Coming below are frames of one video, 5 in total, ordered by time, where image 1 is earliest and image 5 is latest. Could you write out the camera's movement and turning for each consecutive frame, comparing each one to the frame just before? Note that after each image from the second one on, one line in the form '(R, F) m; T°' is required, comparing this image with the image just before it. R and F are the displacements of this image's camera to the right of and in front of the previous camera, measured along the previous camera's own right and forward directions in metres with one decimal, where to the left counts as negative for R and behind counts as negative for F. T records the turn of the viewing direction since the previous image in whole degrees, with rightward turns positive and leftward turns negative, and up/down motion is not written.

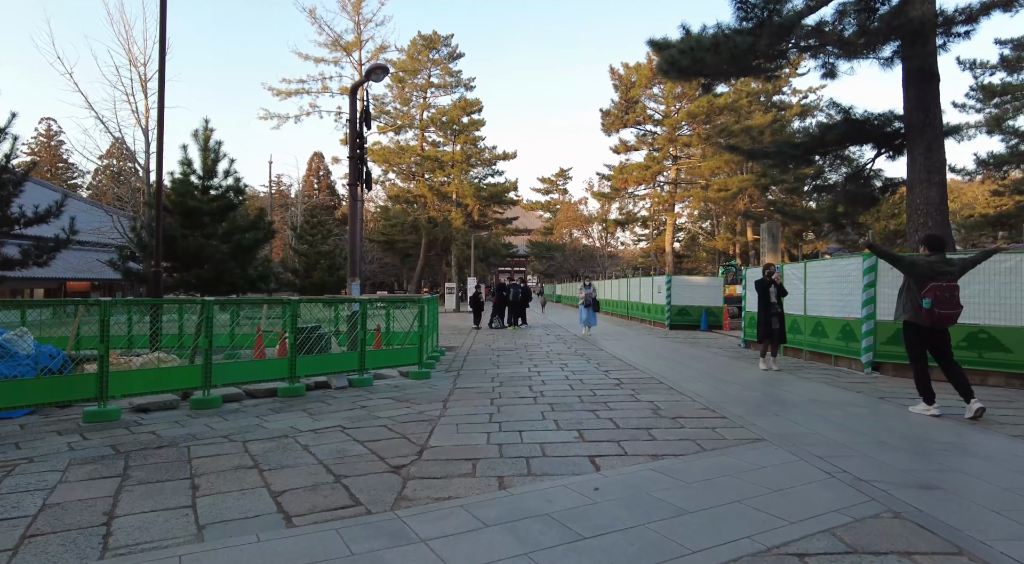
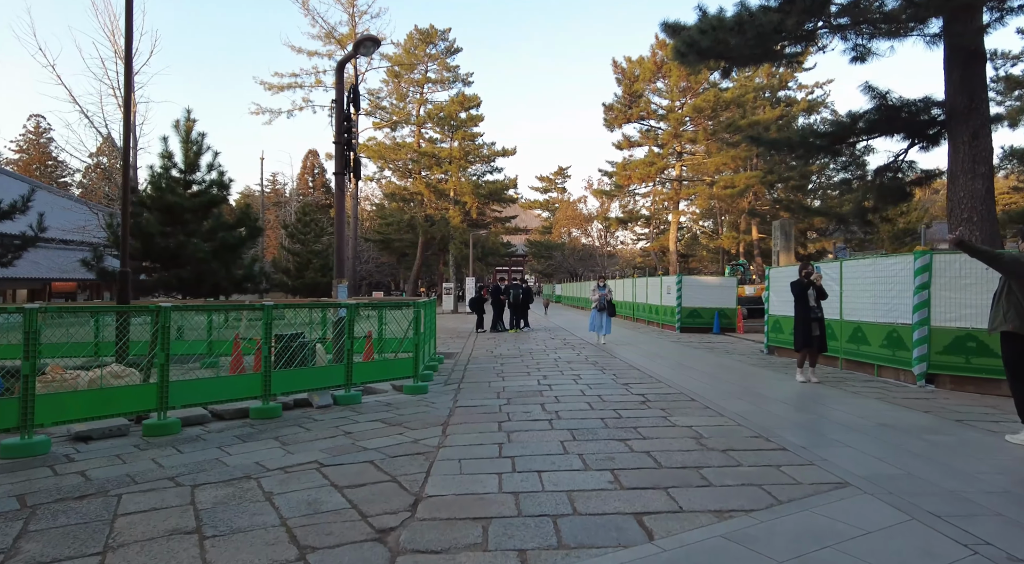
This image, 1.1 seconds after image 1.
(-0.2, +1.2) m; 0°
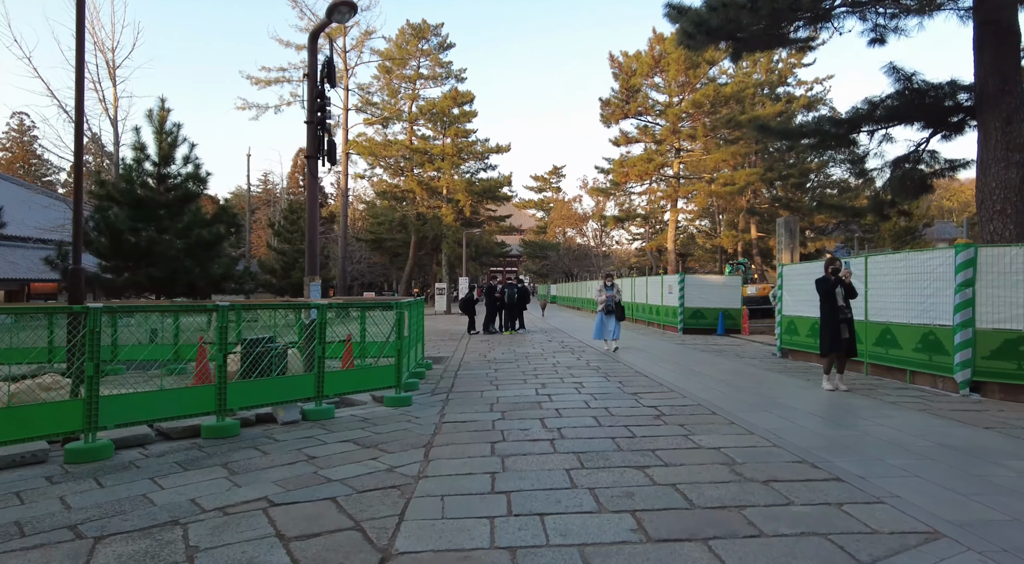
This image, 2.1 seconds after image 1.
(0.0, +1.0) m; +1°
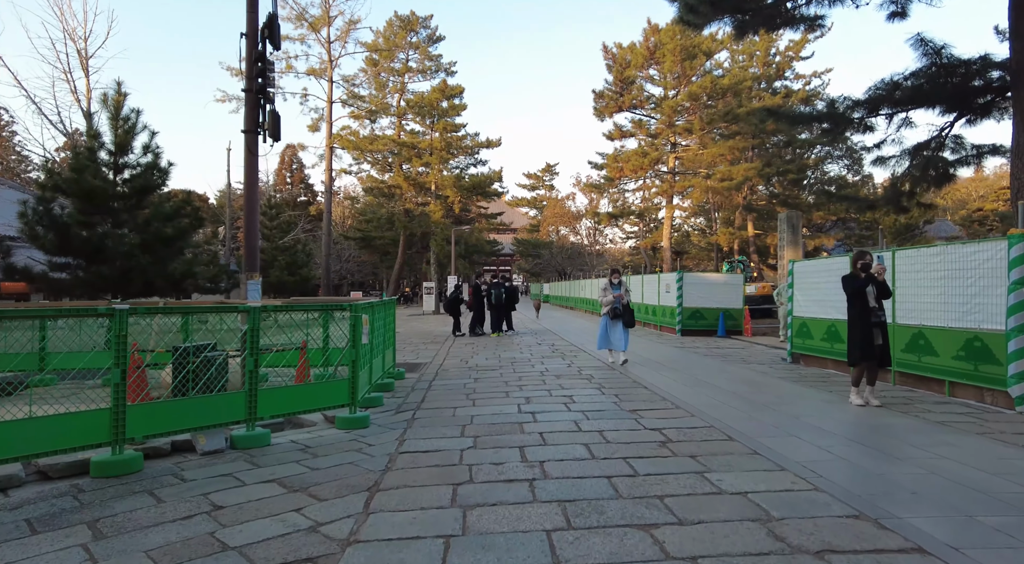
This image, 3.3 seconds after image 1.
(+0.2, +1.2) m; +1°
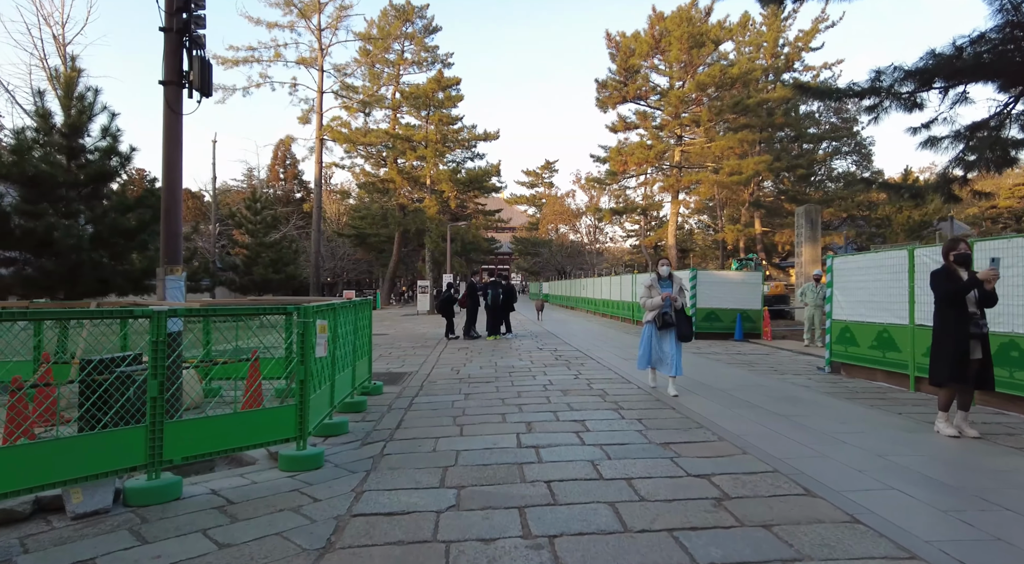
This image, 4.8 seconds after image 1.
(0.0, +1.5) m; 0°
